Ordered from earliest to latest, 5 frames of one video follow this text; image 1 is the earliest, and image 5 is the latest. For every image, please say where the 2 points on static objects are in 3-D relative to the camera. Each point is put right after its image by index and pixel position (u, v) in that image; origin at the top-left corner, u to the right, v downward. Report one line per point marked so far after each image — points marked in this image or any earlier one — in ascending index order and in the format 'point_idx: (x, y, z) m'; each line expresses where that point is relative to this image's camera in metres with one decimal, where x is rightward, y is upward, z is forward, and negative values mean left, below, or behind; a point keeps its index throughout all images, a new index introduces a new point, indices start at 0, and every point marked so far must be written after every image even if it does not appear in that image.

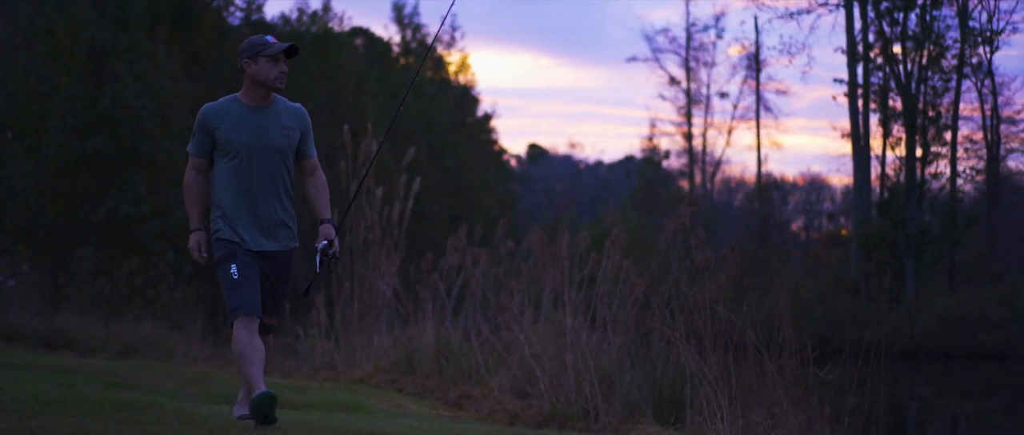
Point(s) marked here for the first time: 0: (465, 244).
0: (-0.4, -0.2, +8.4) m
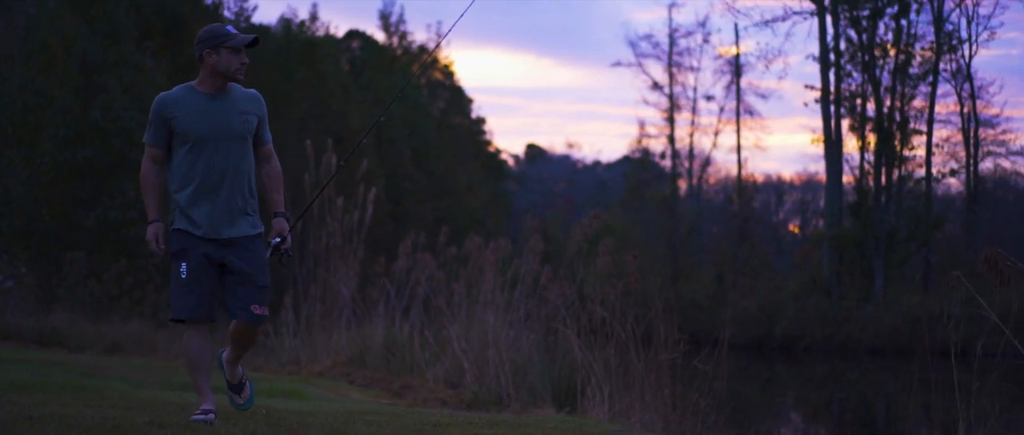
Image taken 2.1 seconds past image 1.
0: (-0.8, -0.3, +9.2) m
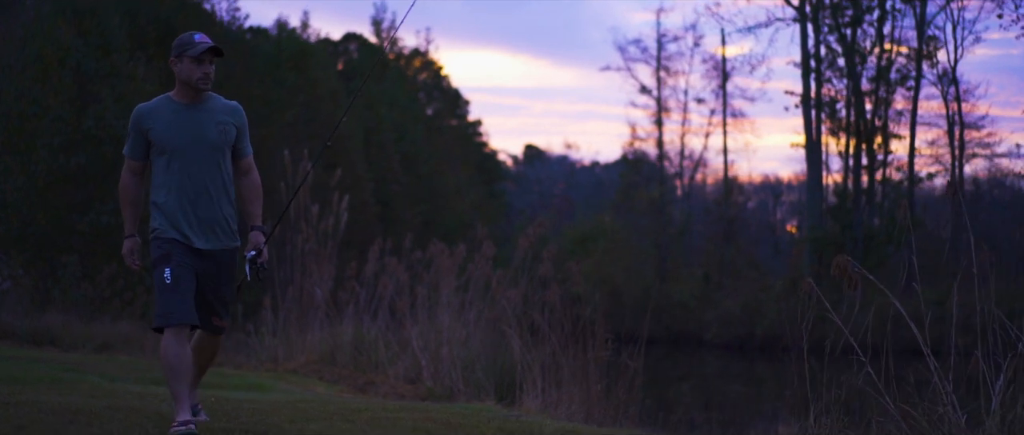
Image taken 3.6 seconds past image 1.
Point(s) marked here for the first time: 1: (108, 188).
0: (-1.1, -0.3, +9.8) m
1: (-4.9, +0.4, +13.8) m
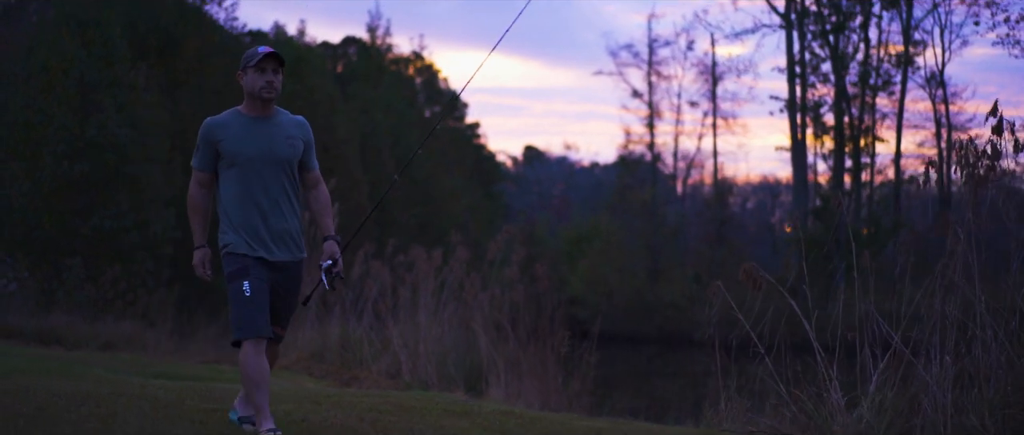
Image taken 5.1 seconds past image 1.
0: (-1.3, -0.4, +10.4) m
1: (-5.1, +0.3, +14.4) m
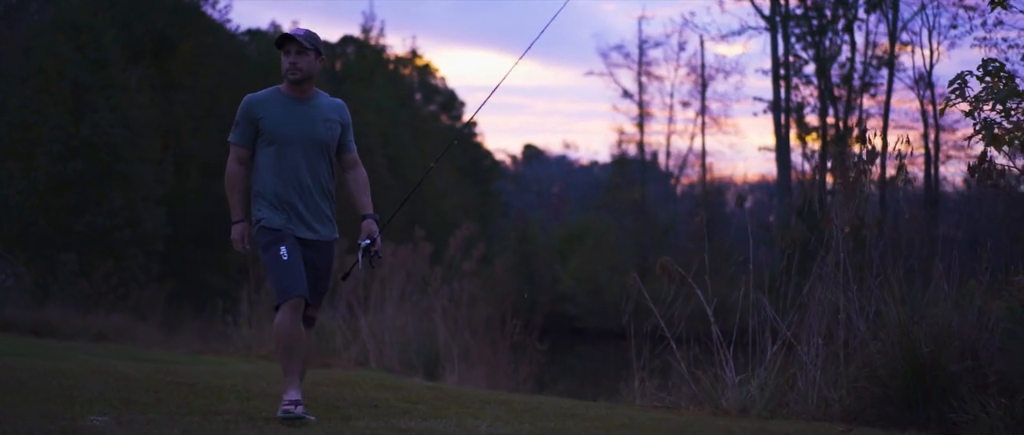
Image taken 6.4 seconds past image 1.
0: (-1.6, -0.3, +10.9) m
1: (-5.4, +0.4, +14.9) m
